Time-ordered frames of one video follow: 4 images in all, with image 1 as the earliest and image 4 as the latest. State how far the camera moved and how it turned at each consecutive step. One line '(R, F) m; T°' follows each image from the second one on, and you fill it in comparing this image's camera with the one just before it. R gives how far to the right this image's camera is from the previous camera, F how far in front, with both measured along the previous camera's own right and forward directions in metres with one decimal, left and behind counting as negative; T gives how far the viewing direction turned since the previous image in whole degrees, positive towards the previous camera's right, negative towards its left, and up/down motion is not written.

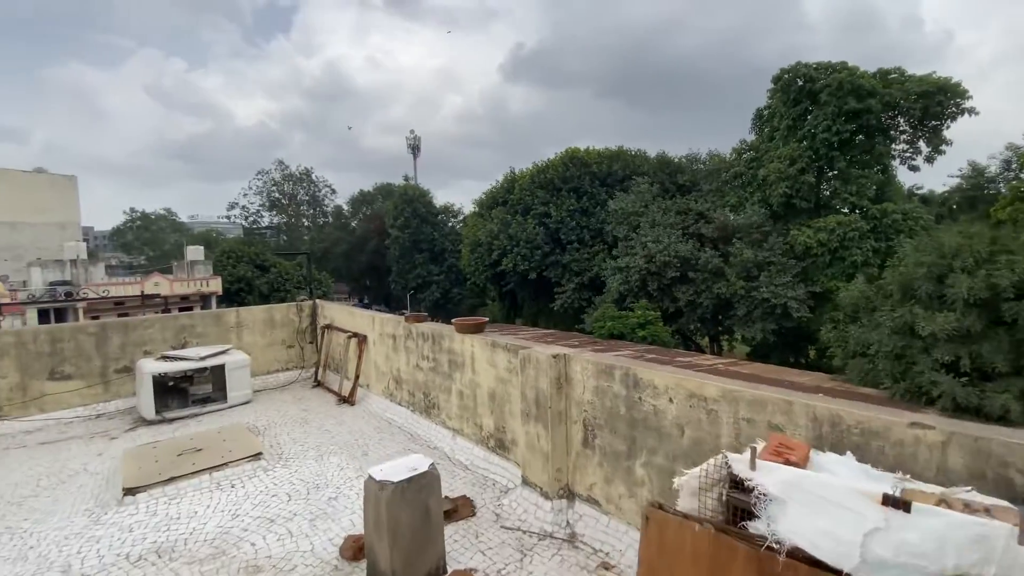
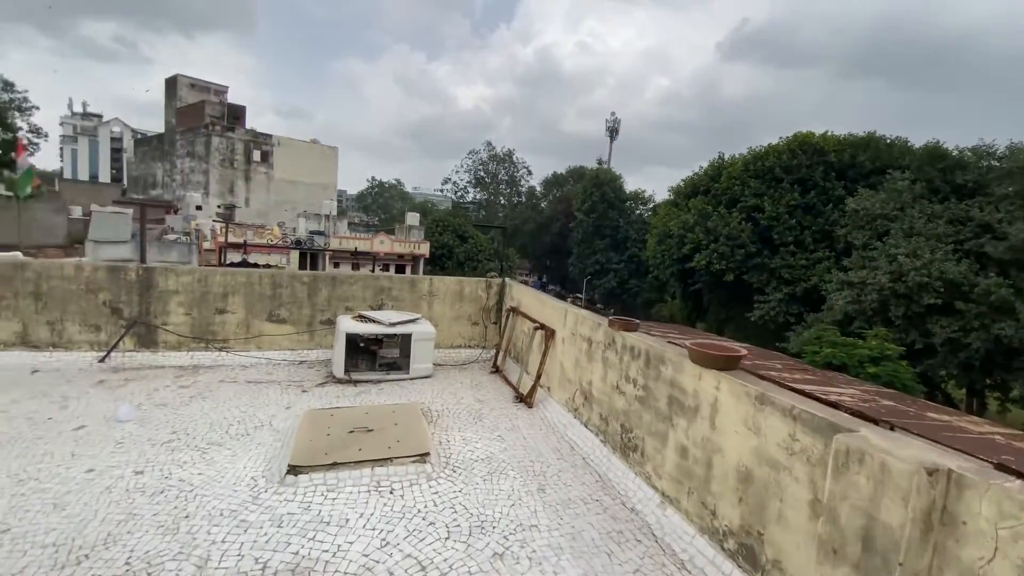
(-0.6, +1.2) m; -21°
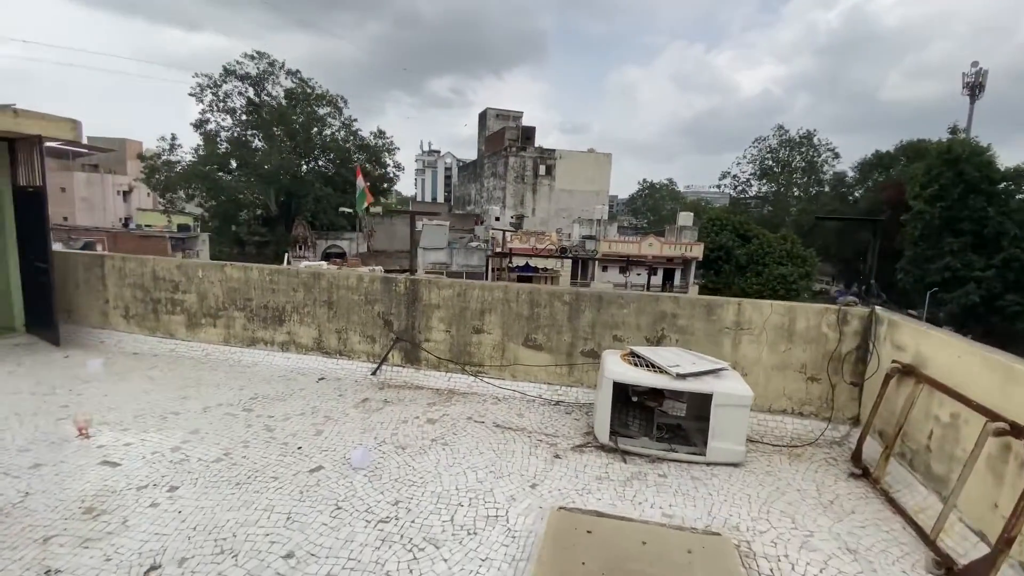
(-0.7, +1.9) m; -31°
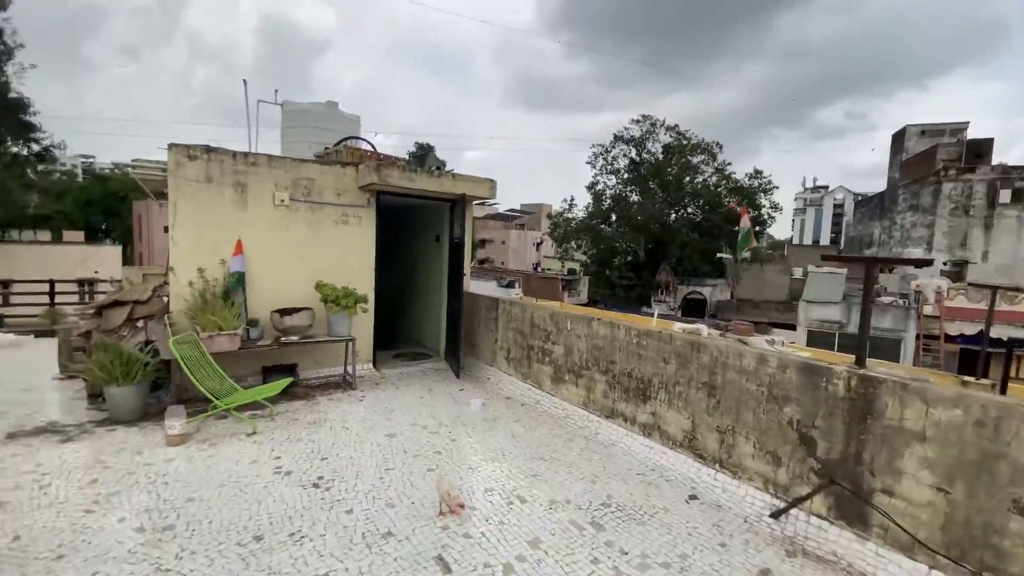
(-0.8, +1.5) m; -42°
